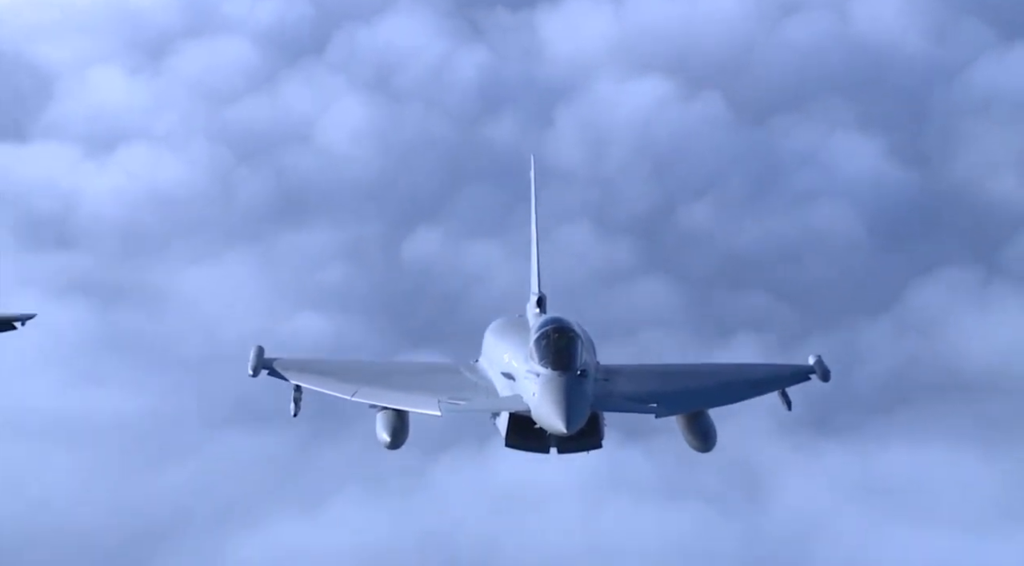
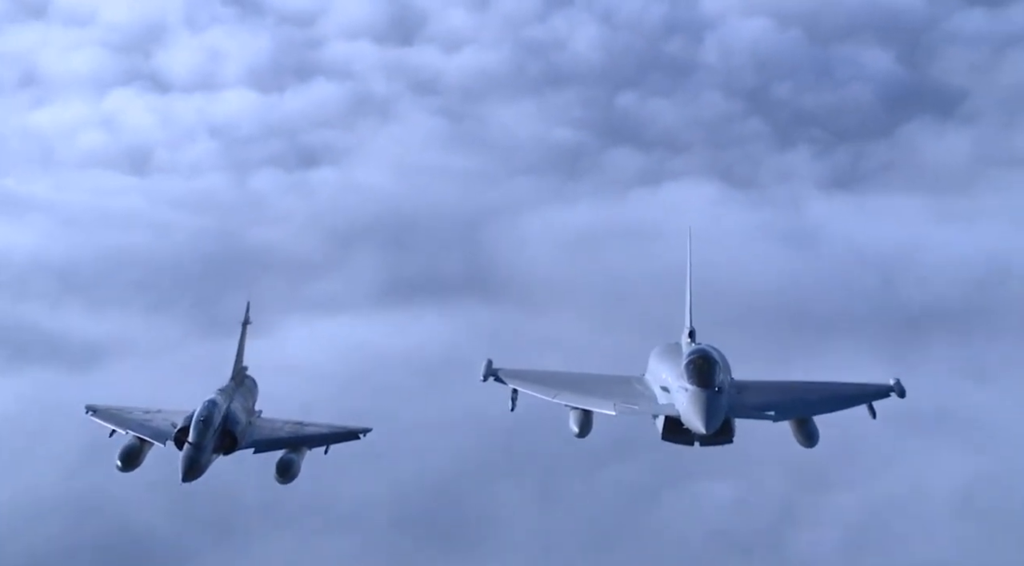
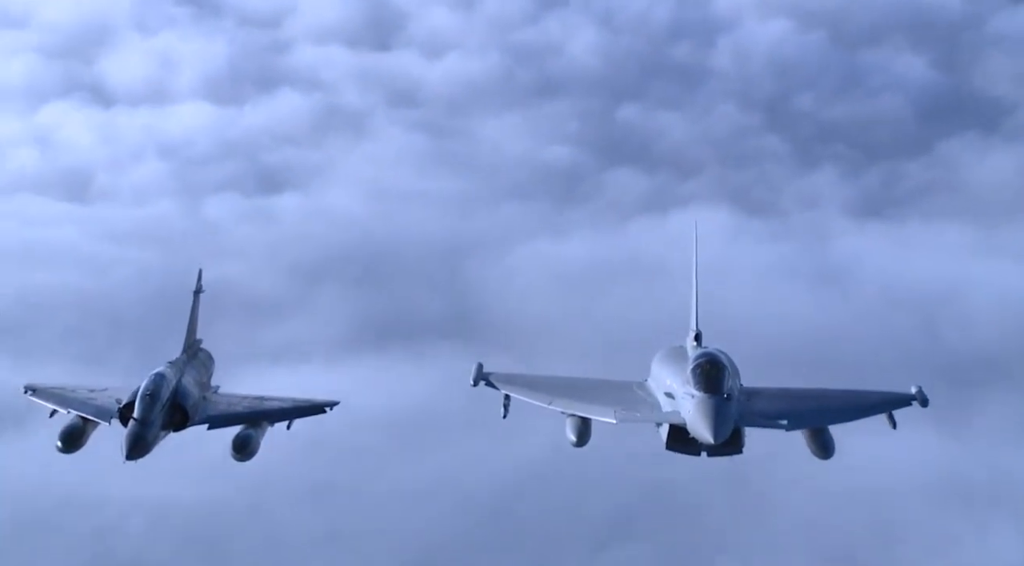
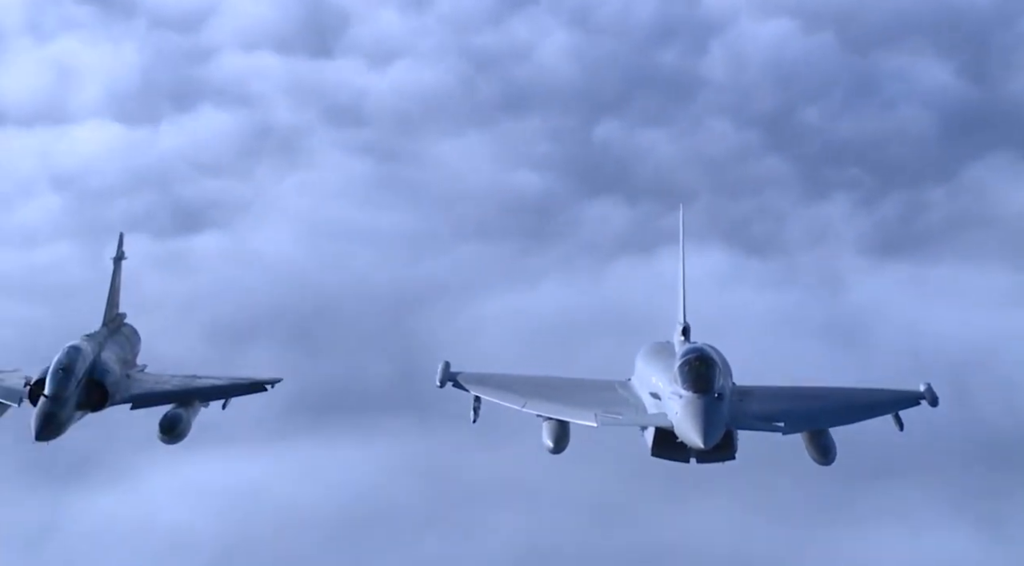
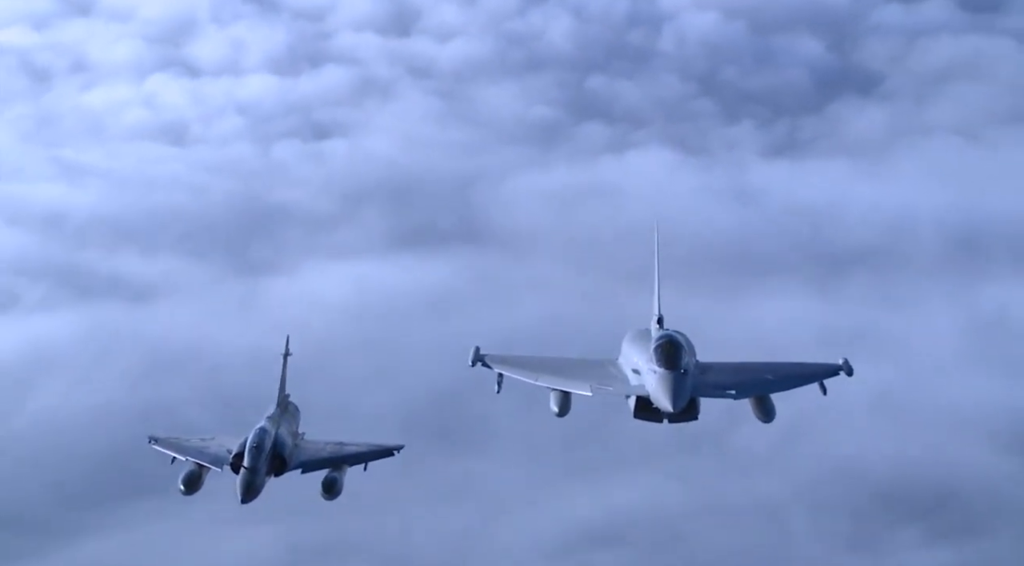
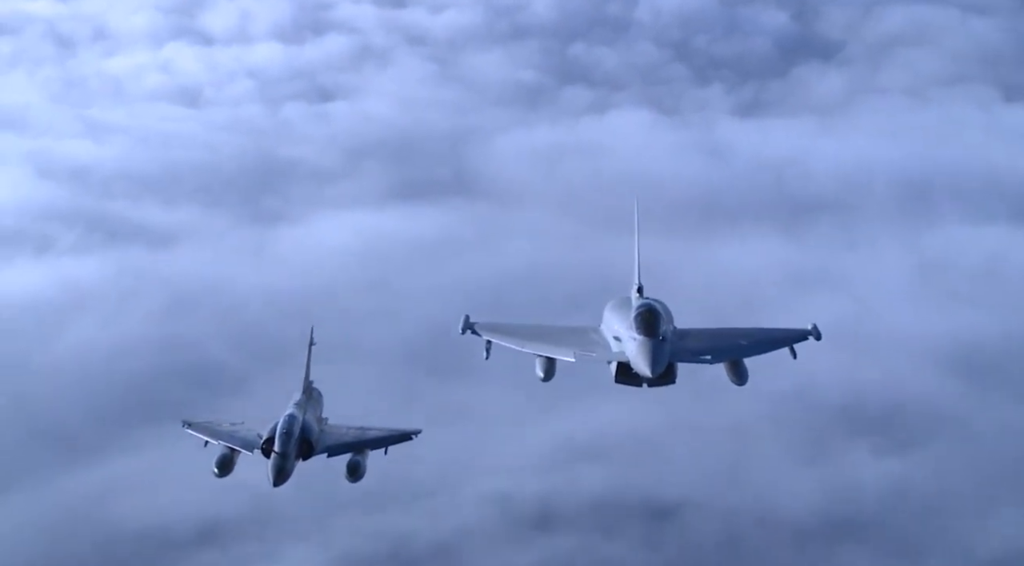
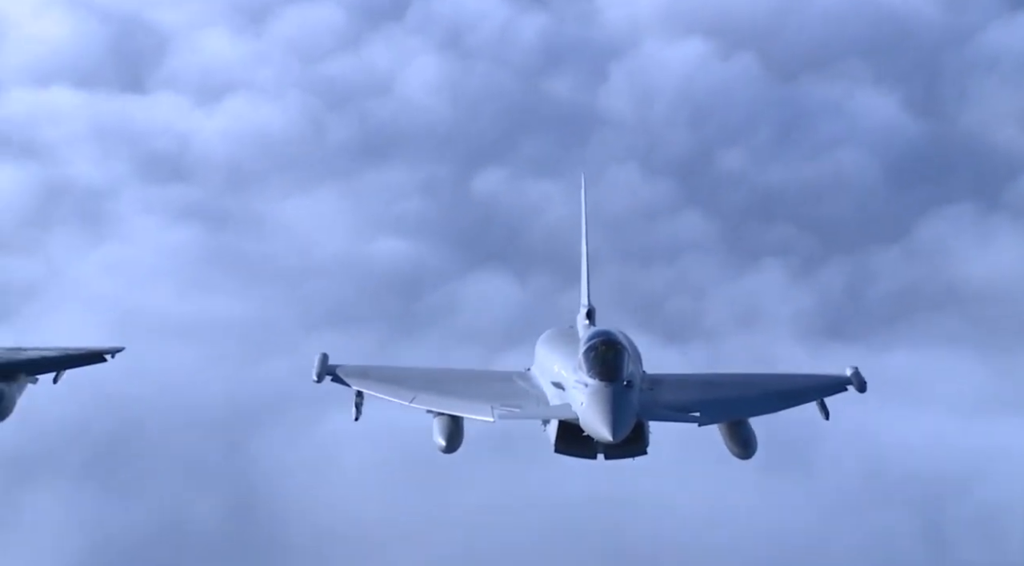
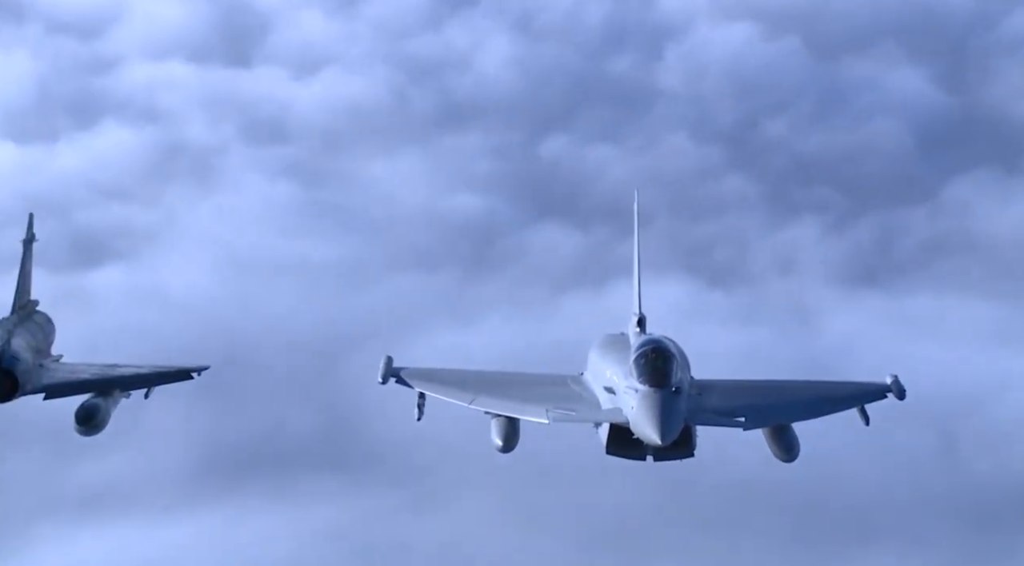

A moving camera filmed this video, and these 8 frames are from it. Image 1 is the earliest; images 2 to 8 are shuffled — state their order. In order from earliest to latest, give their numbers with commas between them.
7, 8, 4, 3, 2, 5, 6
